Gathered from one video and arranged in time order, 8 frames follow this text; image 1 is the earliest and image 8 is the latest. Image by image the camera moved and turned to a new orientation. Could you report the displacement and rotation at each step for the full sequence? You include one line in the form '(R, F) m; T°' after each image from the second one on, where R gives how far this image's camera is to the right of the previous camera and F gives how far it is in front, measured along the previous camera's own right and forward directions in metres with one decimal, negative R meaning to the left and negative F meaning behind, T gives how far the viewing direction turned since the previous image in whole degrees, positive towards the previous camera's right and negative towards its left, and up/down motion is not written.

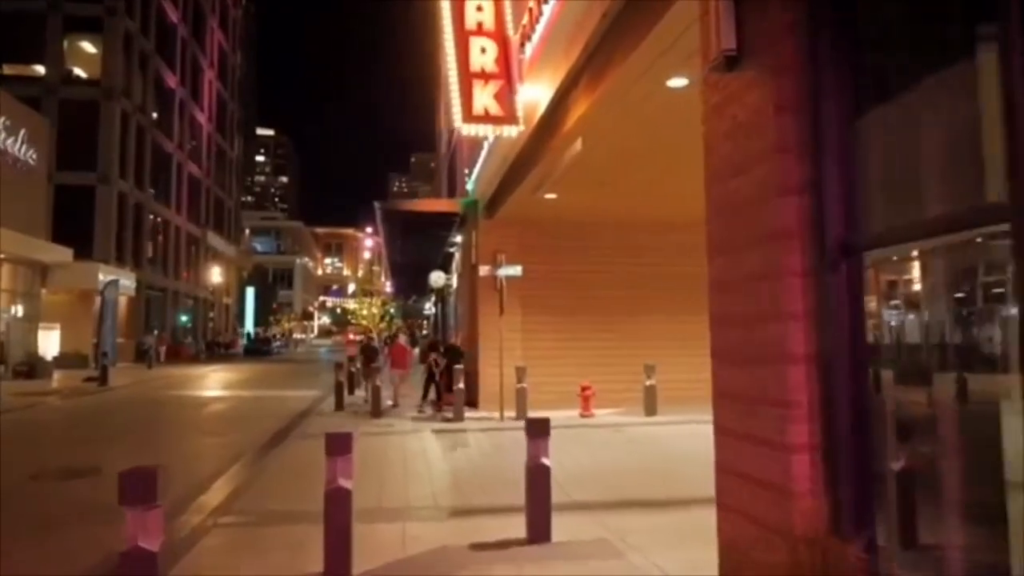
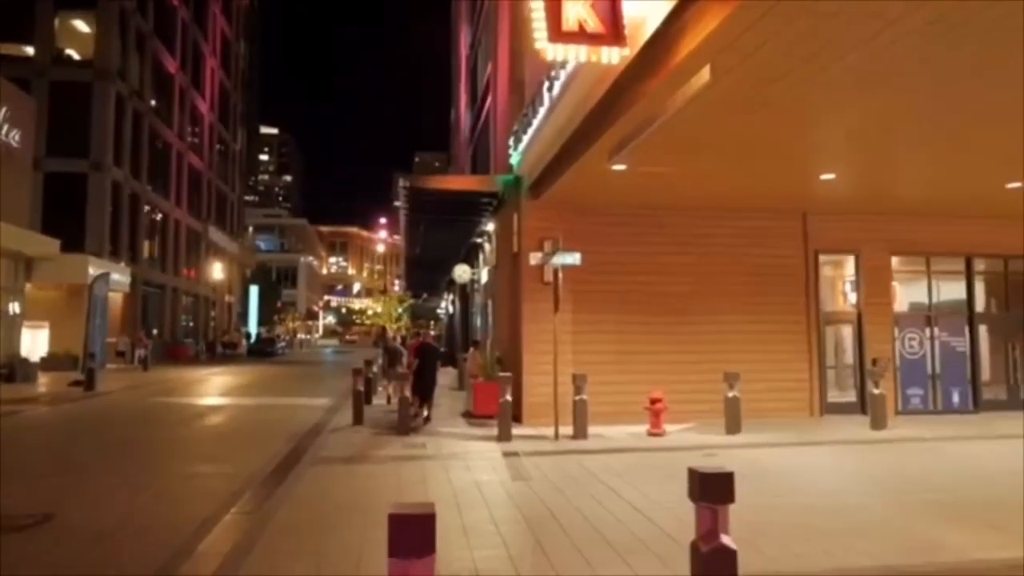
(-1.1, +3.1) m; 0°
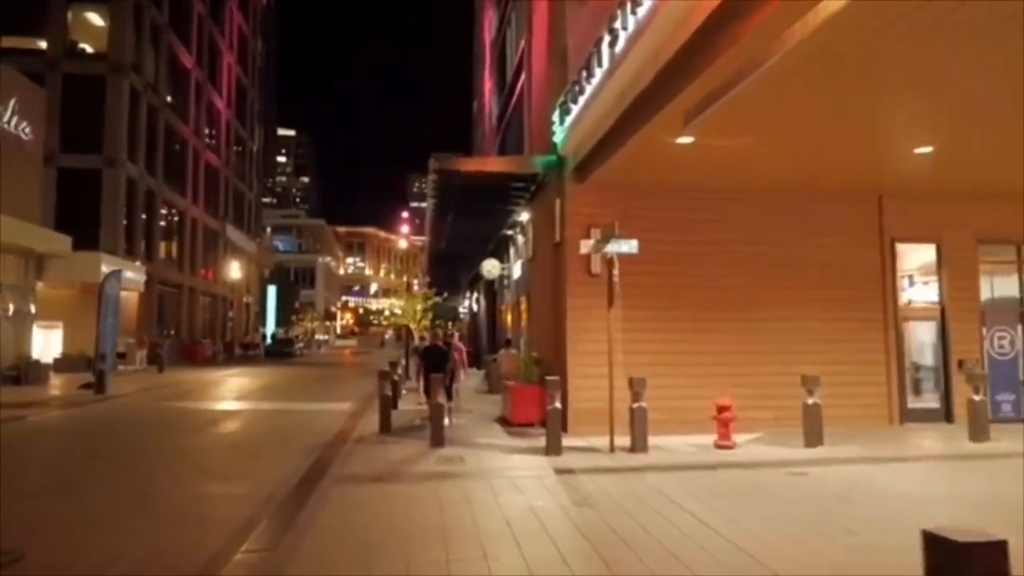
(-0.6, +1.8) m; -1°
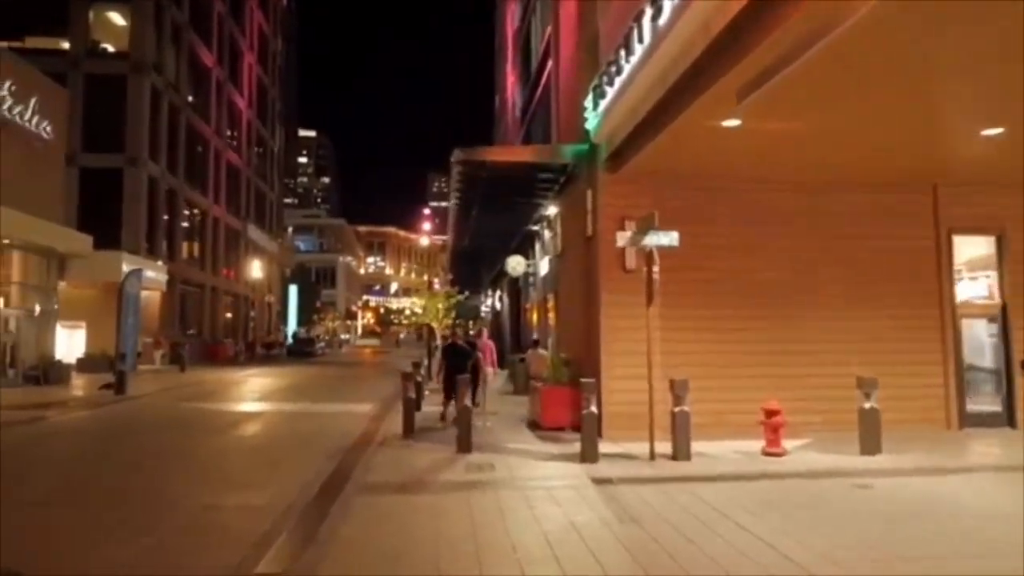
(-0.2, +0.8) m; -2°
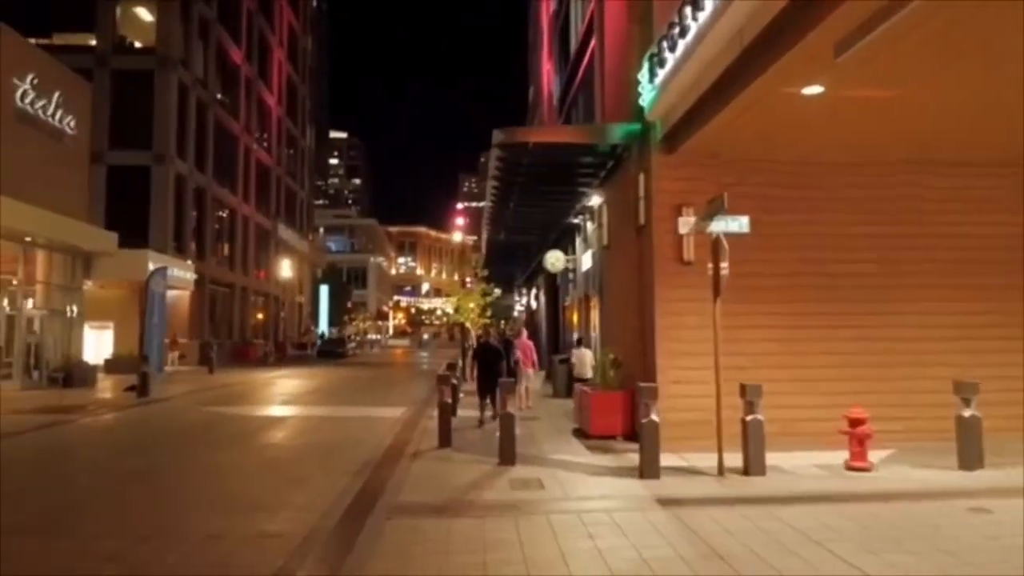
(-0.3, +1.3) m; -2°
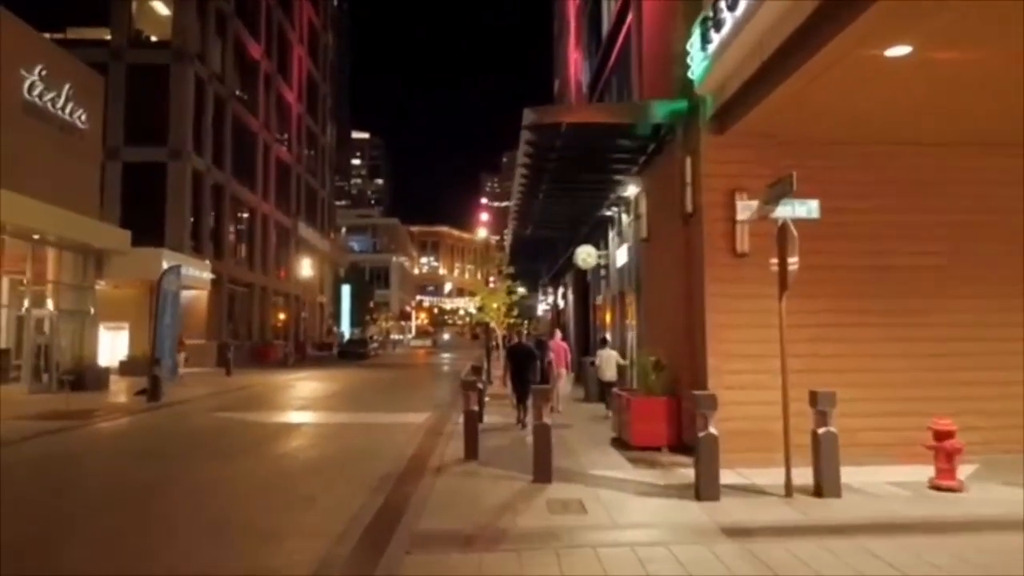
(-0.2, +1.3) m; -2°
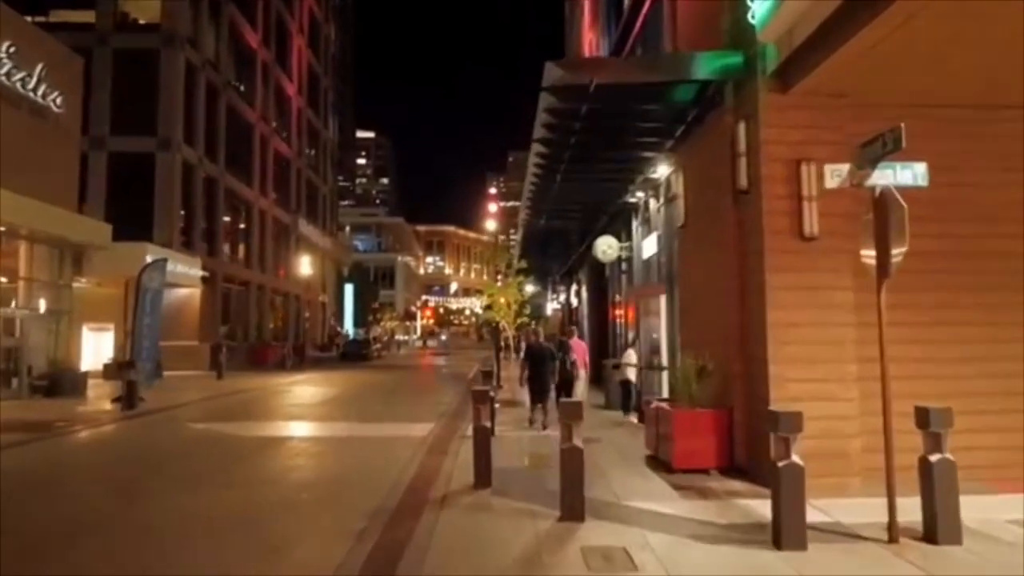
(-0.2, +2.0) m; 0°
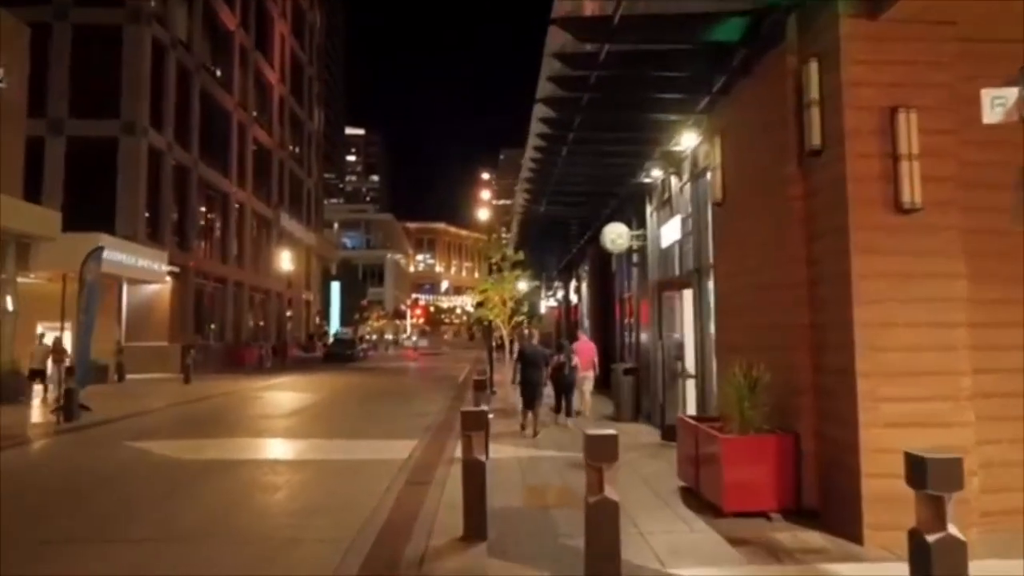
(-0.1, +2.4) m; +1°
